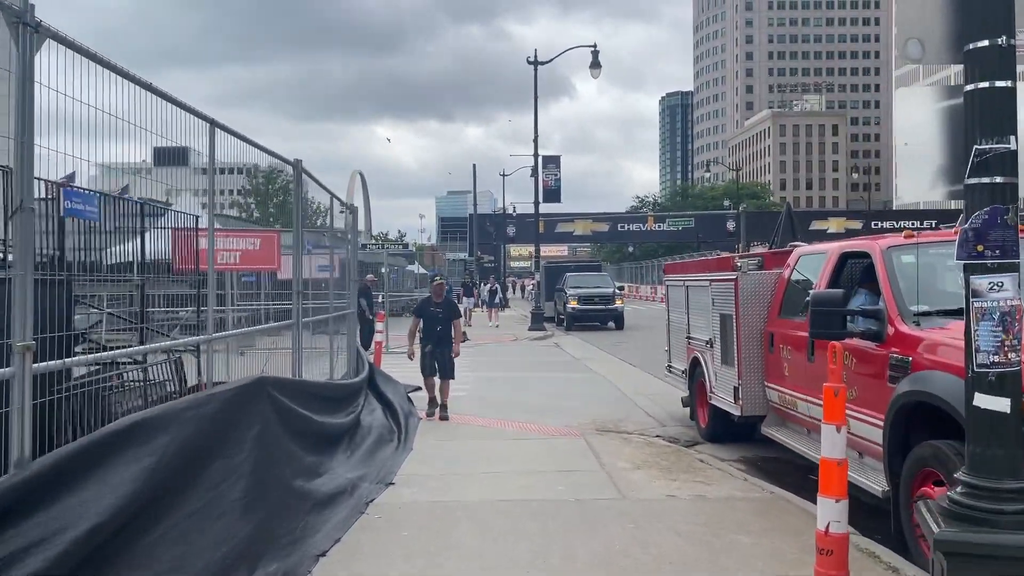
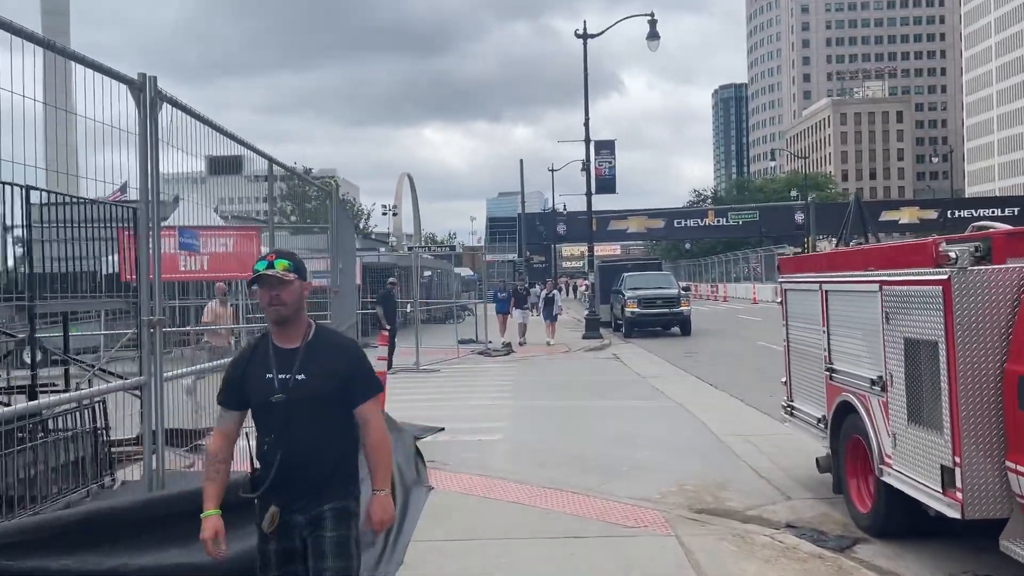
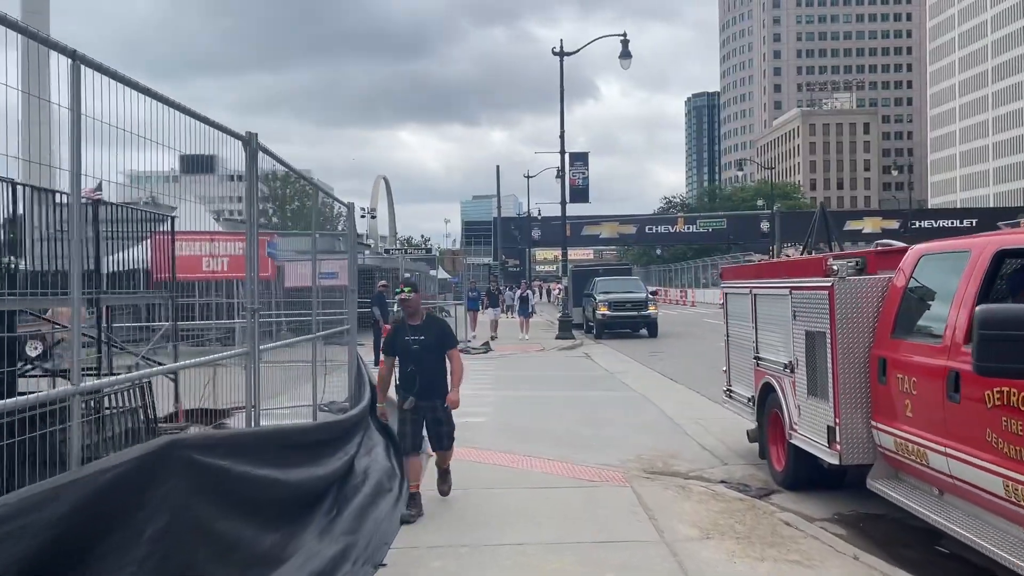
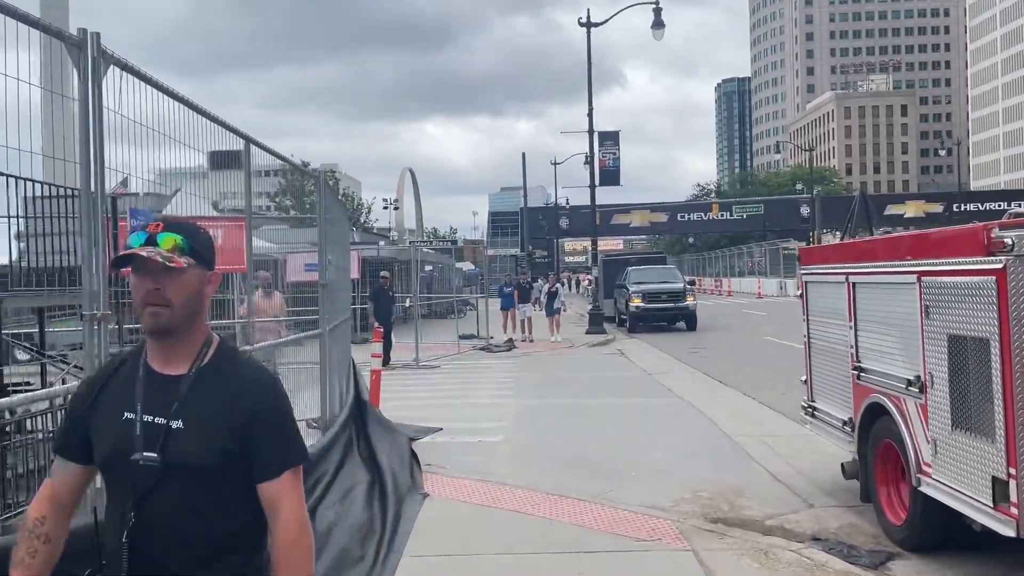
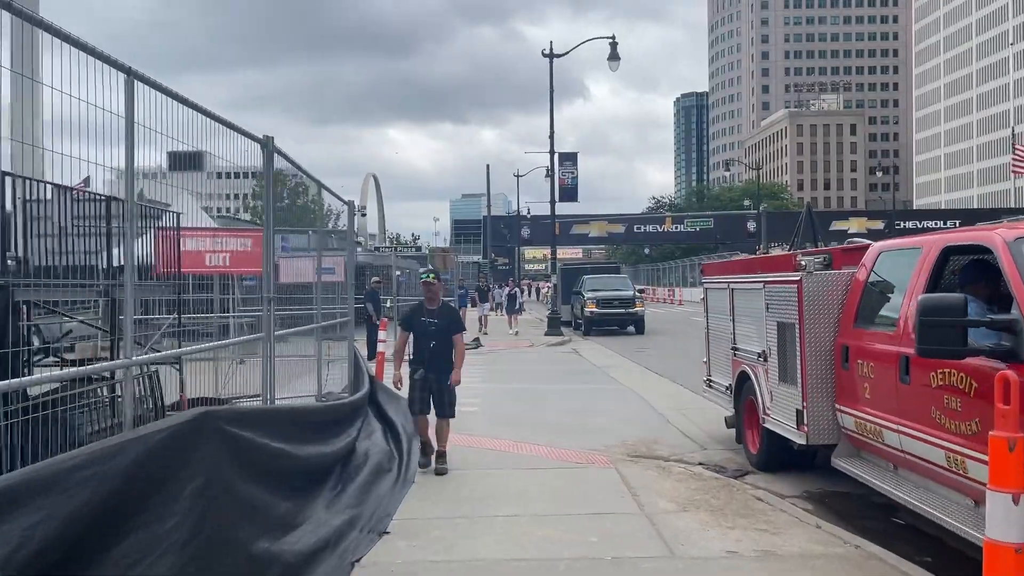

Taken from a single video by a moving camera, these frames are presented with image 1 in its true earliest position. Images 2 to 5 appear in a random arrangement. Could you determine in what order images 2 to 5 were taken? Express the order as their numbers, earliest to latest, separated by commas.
5, 3, 2, 4
